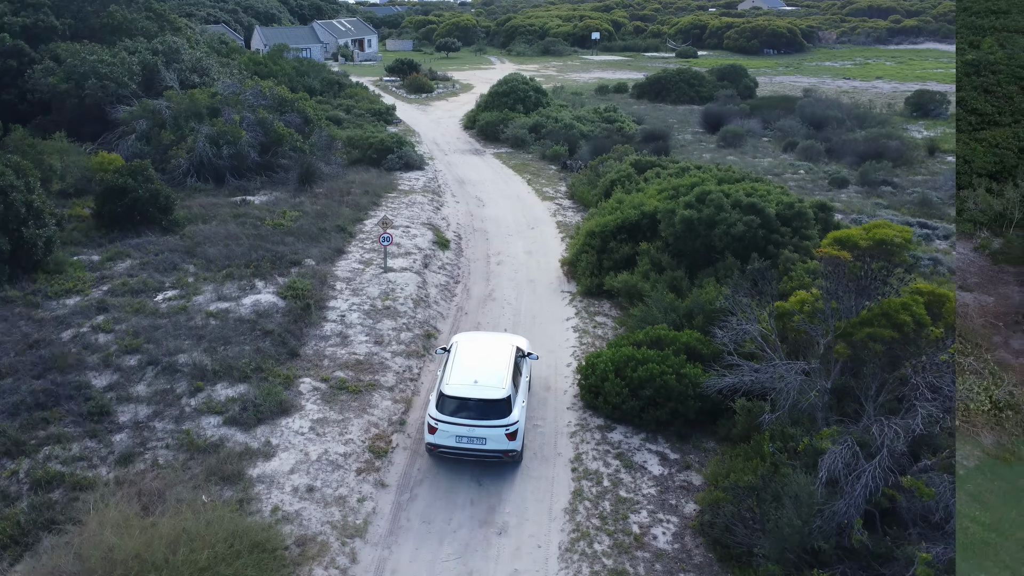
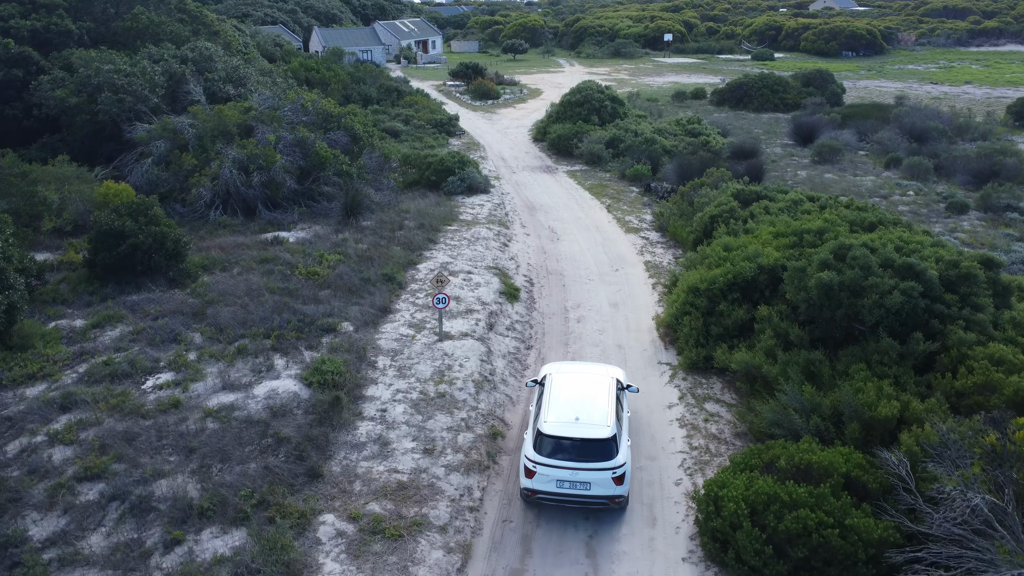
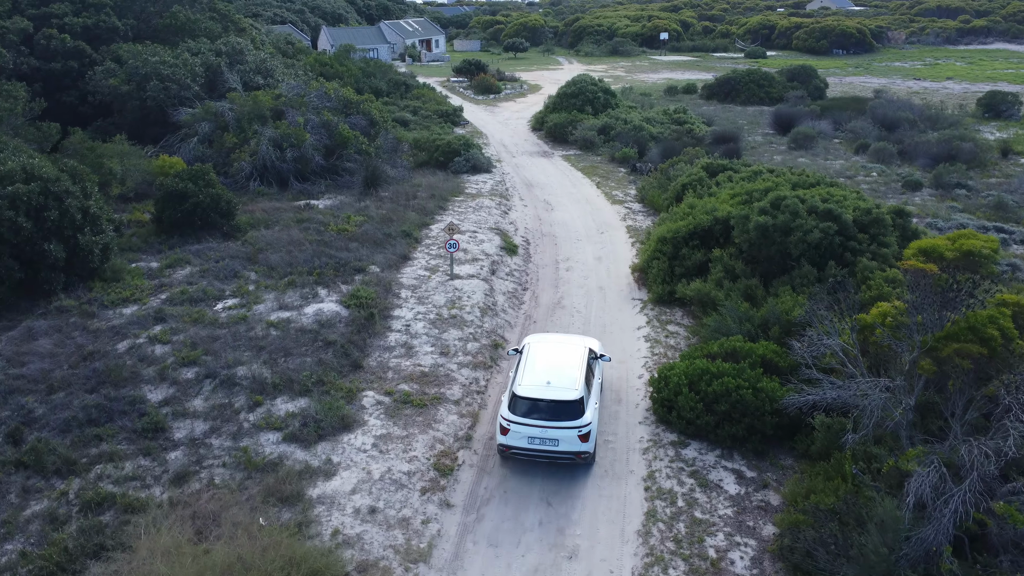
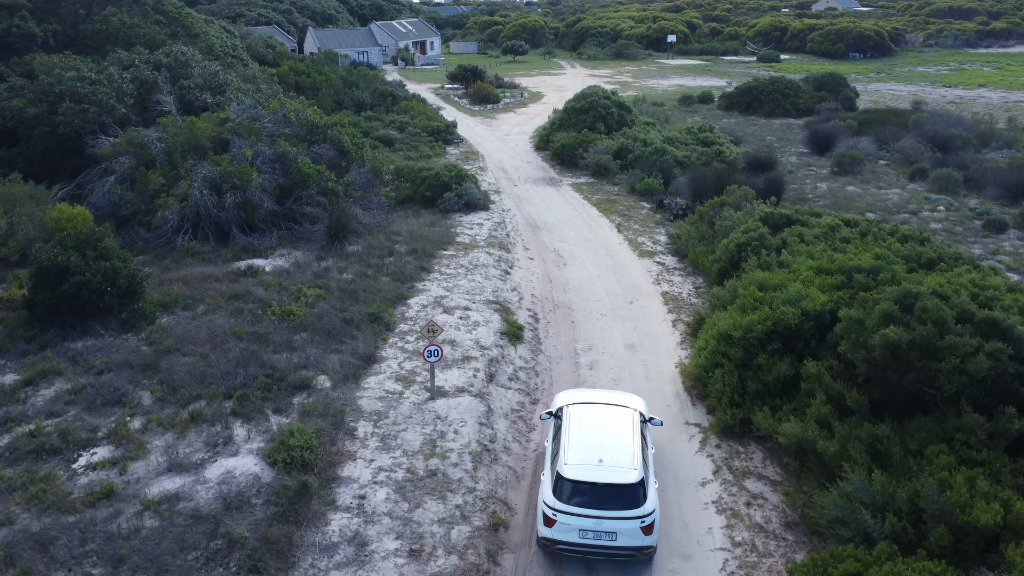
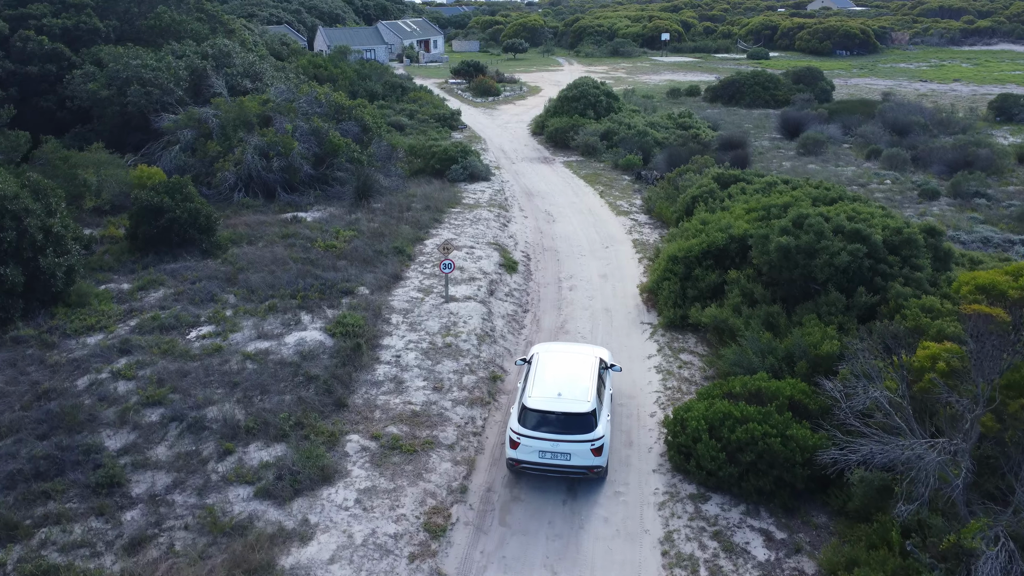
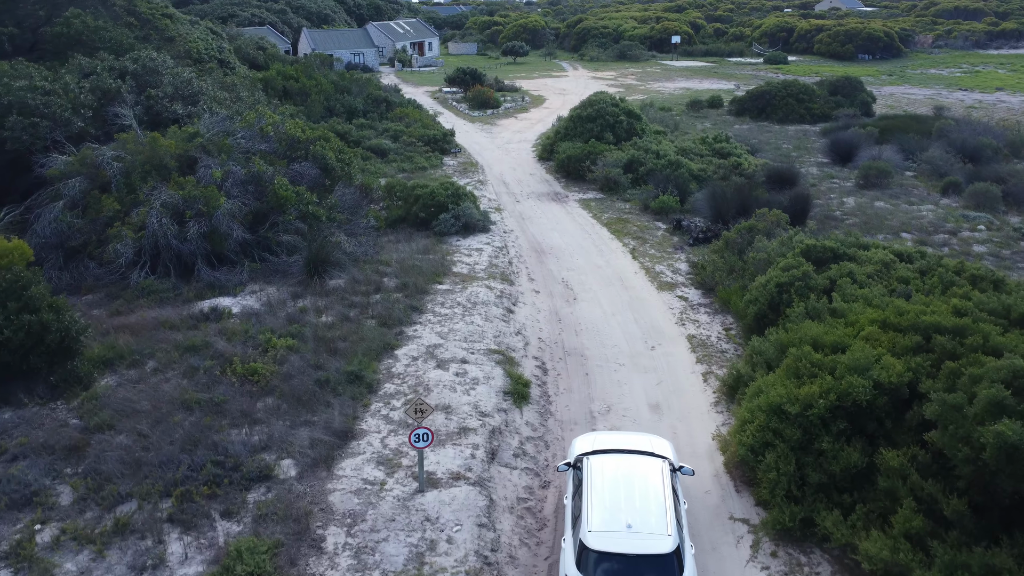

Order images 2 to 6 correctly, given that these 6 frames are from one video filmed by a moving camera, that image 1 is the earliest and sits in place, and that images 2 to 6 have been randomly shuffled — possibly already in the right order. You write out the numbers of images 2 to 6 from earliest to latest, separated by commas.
3, 5, 2, 4, 6
